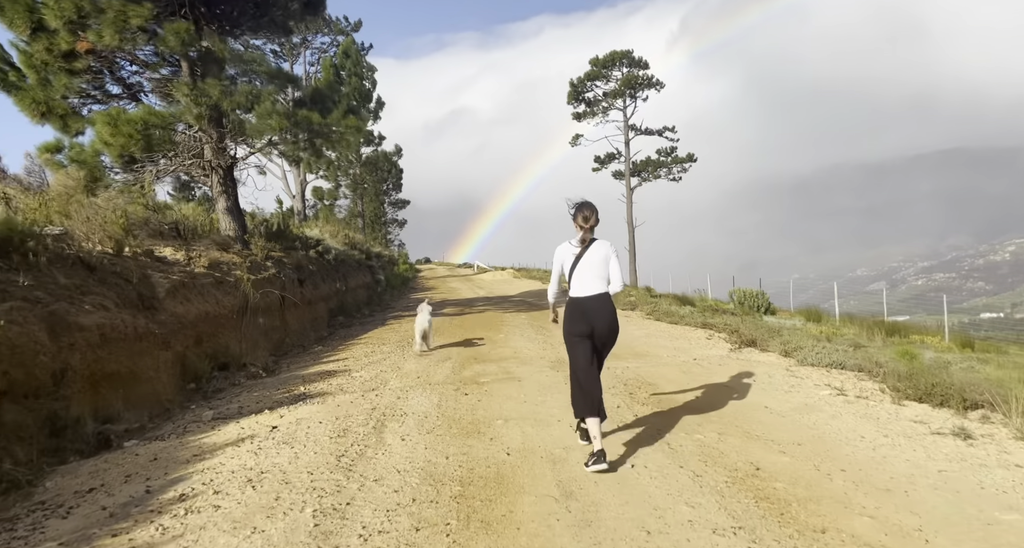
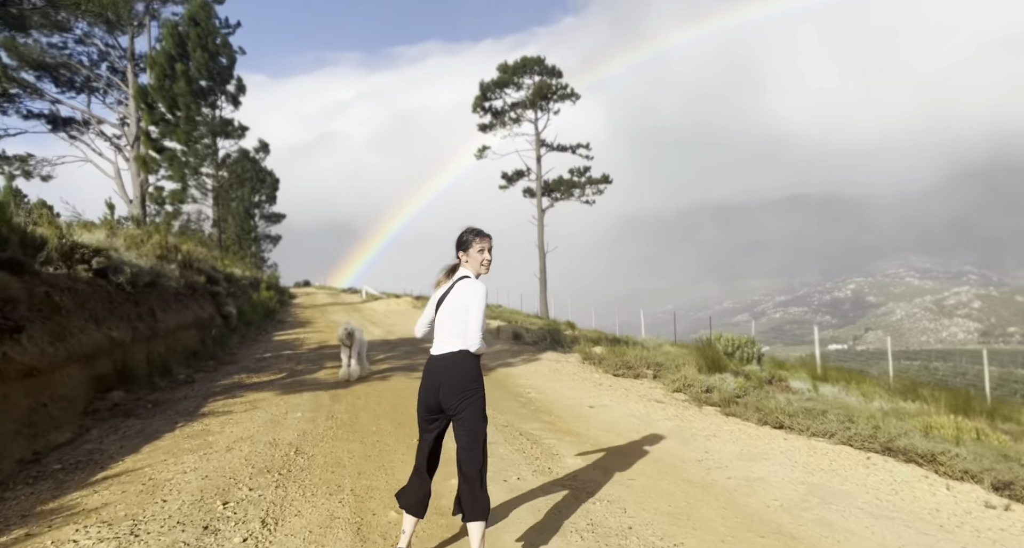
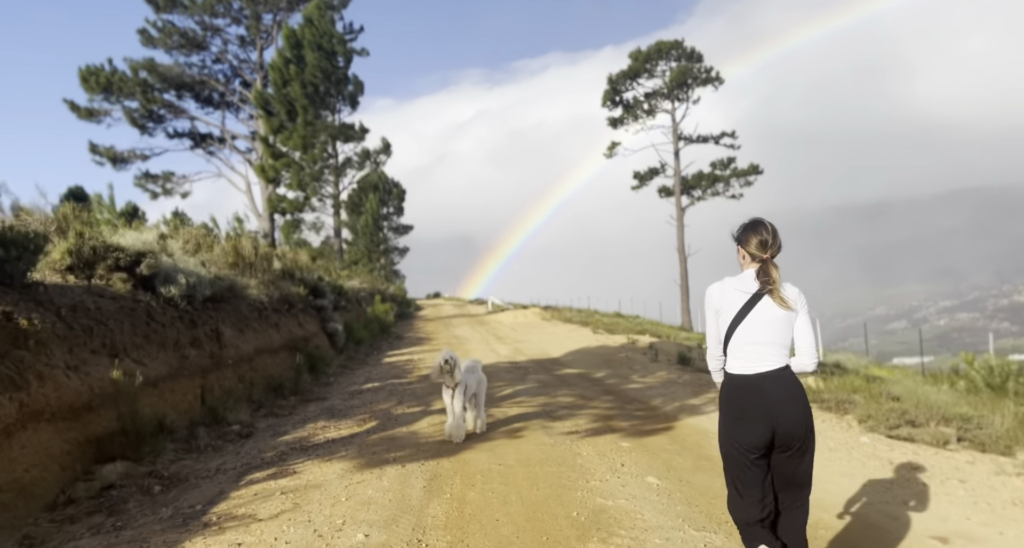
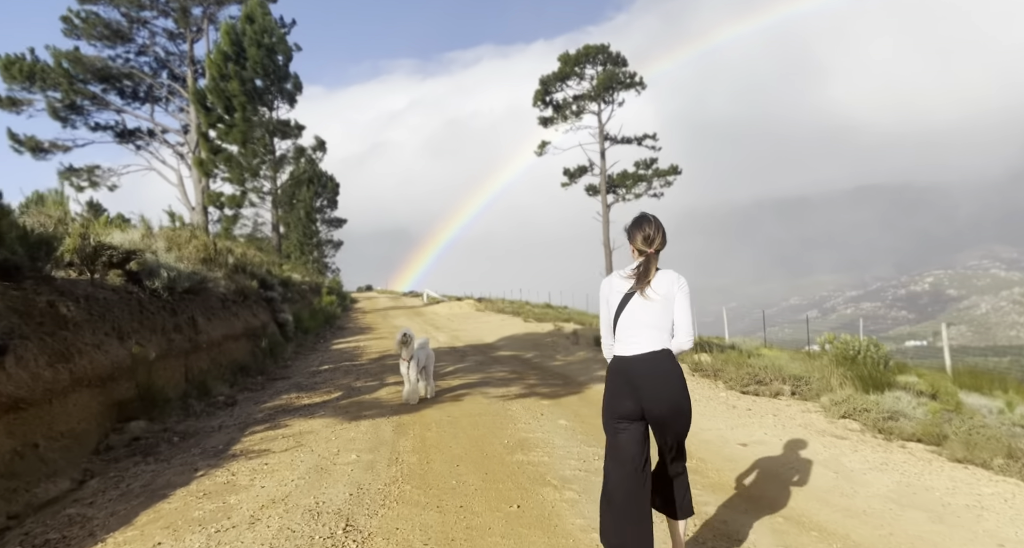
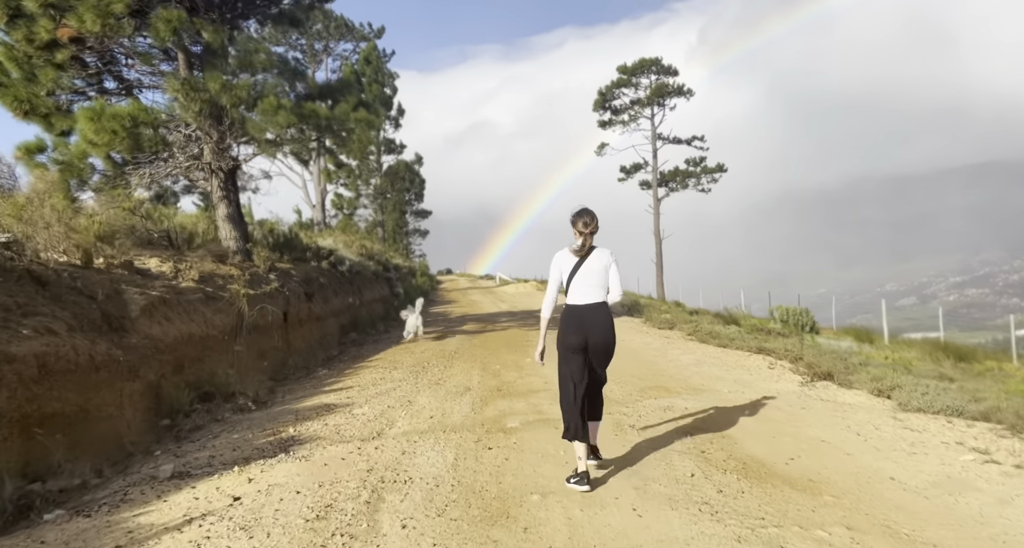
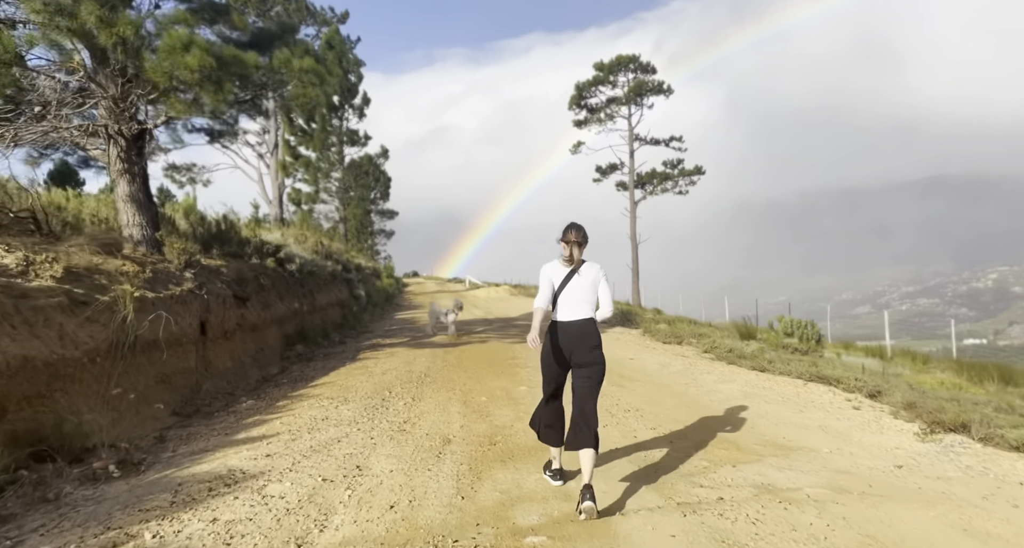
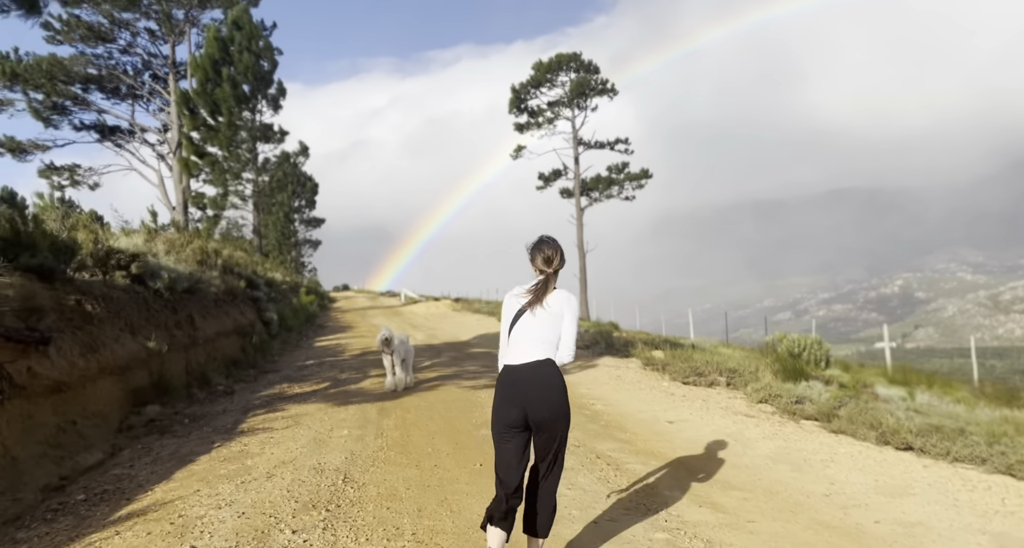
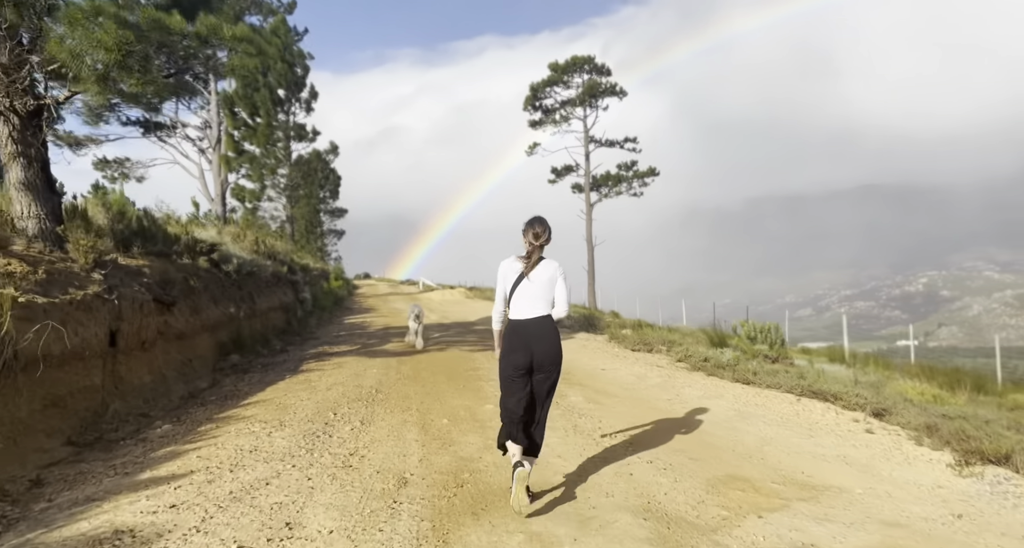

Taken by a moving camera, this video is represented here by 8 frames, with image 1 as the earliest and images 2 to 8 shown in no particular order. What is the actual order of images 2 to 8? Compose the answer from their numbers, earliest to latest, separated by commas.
5, 6, 8, 2, 7, 4, 3
